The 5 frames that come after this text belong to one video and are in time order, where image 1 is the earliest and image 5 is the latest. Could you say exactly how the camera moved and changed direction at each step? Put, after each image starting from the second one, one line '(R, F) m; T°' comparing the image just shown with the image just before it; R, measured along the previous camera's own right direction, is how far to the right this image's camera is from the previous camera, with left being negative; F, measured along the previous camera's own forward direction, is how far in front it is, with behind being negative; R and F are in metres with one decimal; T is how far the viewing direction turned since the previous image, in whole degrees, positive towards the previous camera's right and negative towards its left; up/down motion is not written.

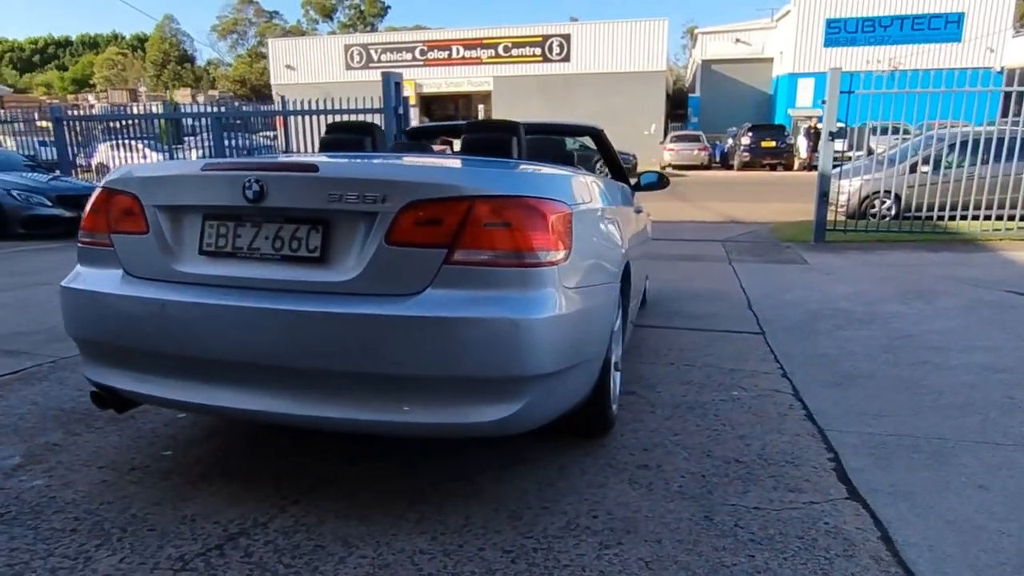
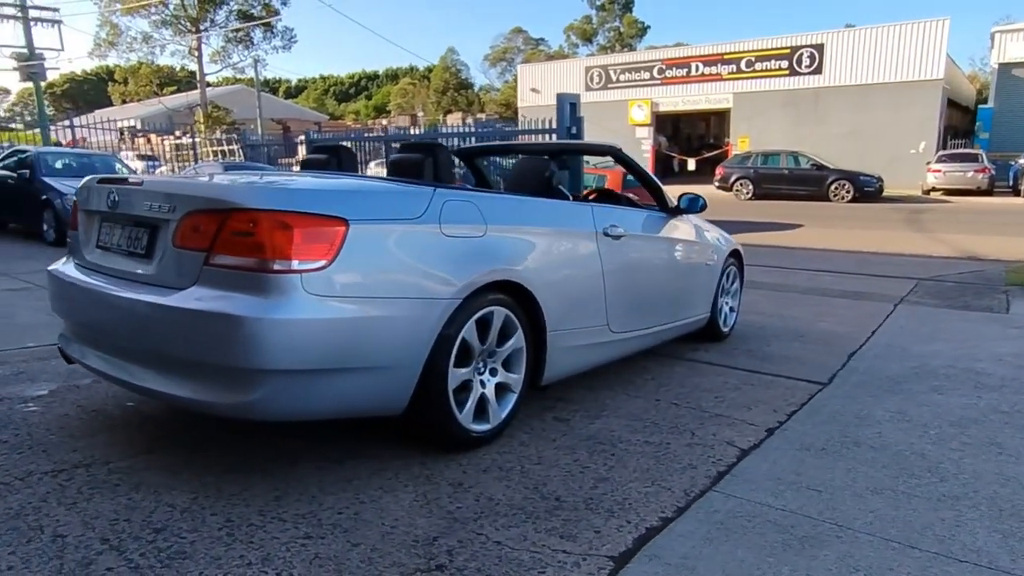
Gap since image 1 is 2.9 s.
(+1.8, +0.2) m; -22°
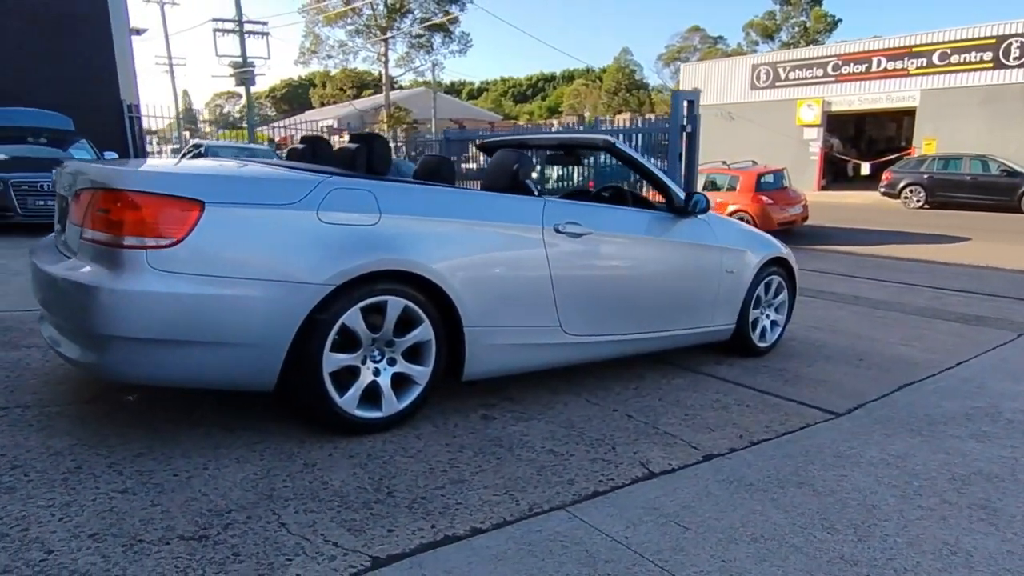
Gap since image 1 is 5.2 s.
(+1.3, +0.3) m; -15°
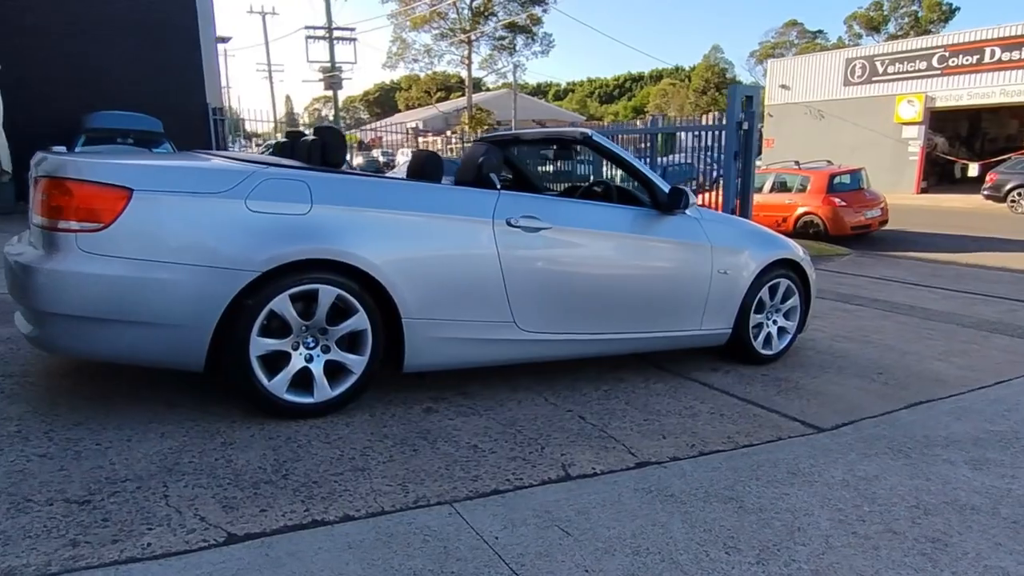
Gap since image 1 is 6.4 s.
(+0.8, +0.1) m; -8°
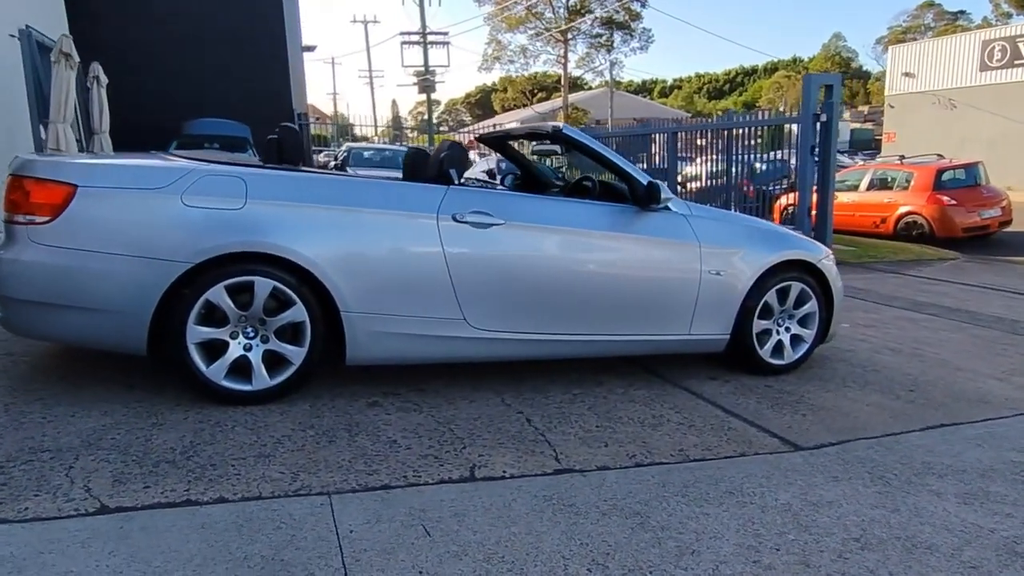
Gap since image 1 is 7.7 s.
(+0.9, +0.2) m; -10°
